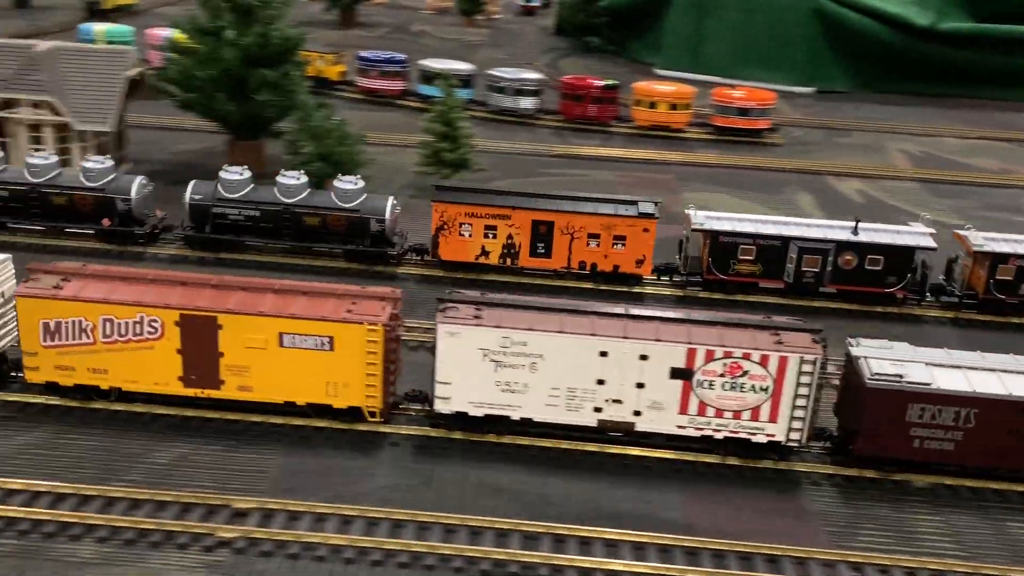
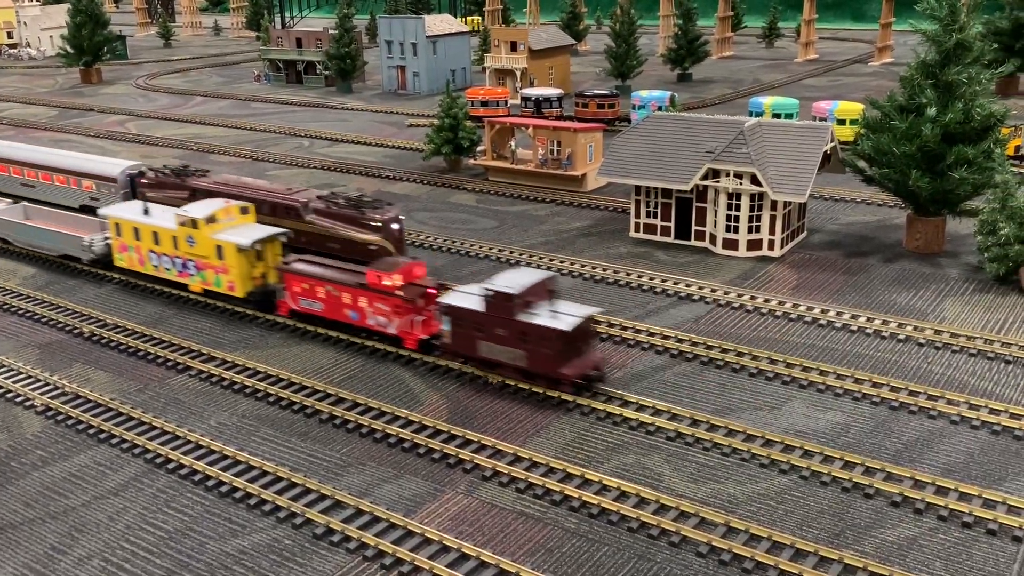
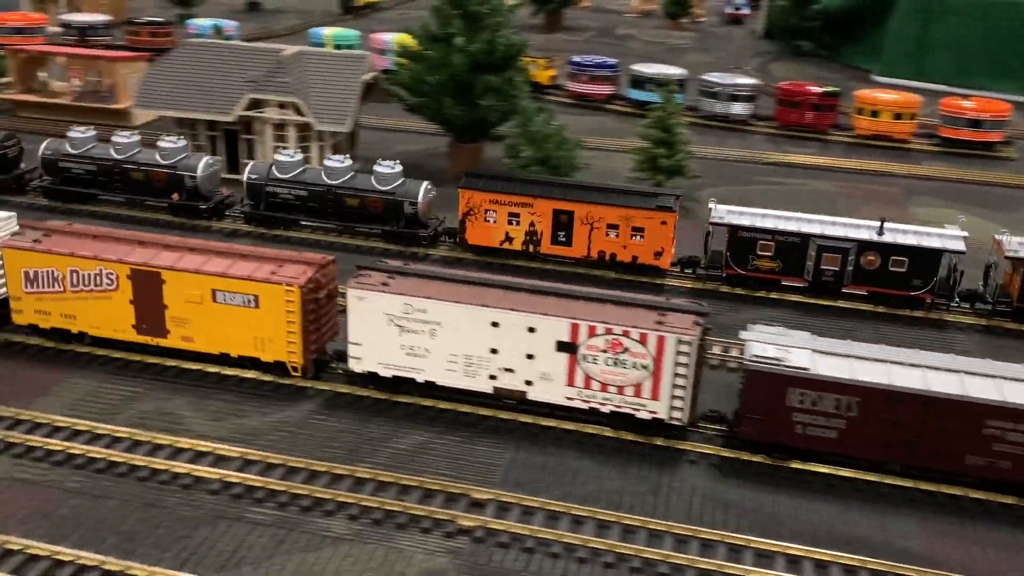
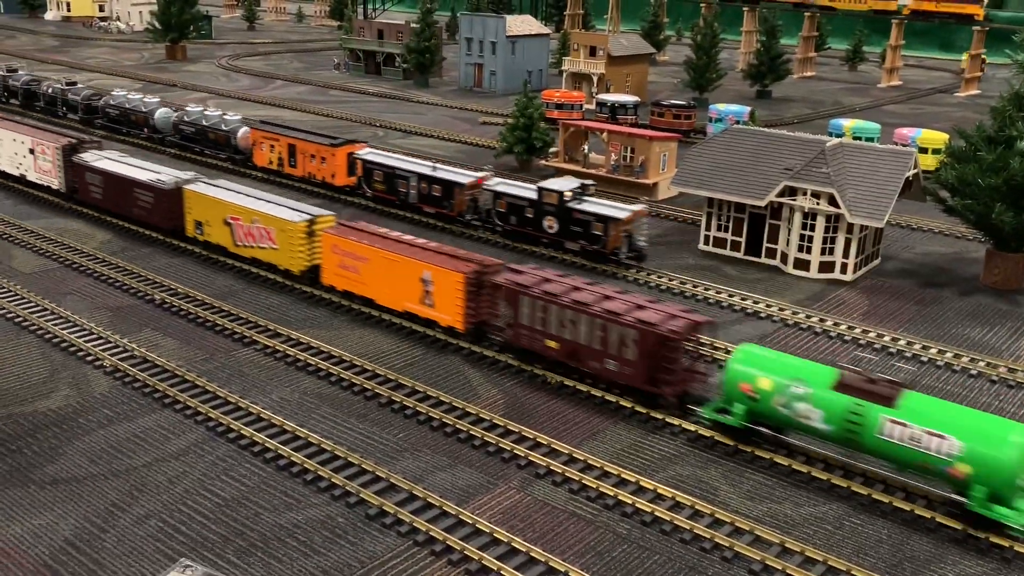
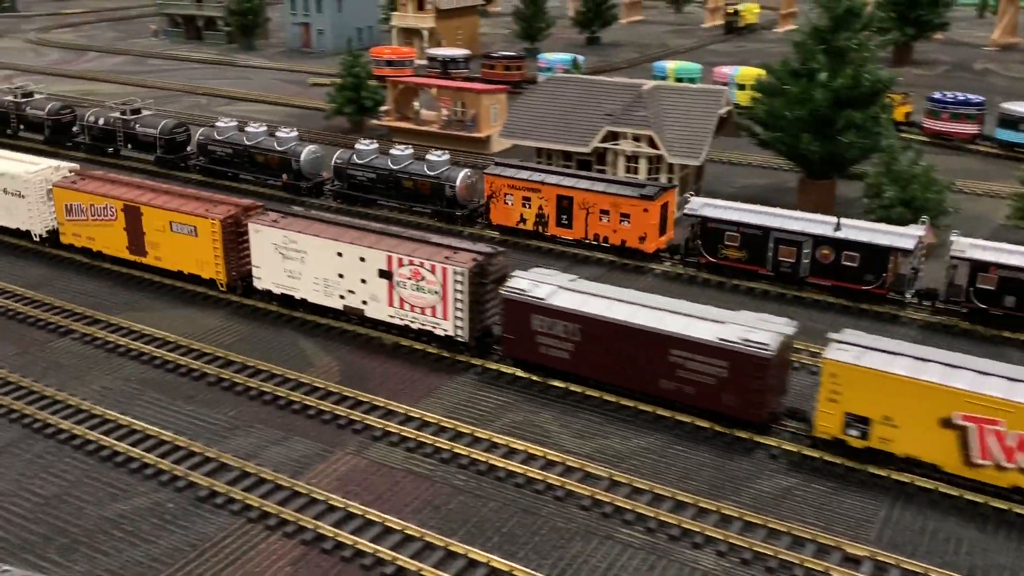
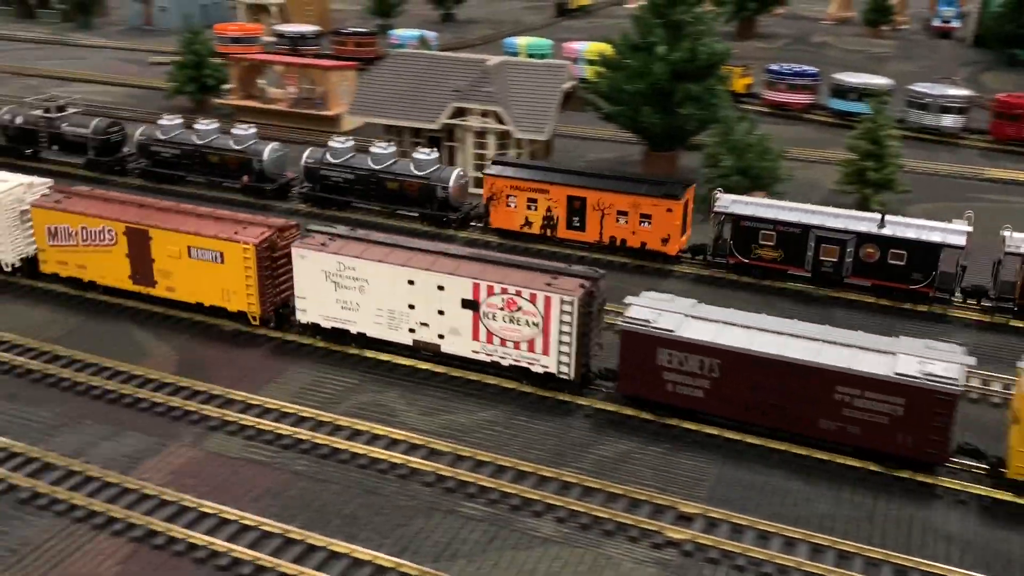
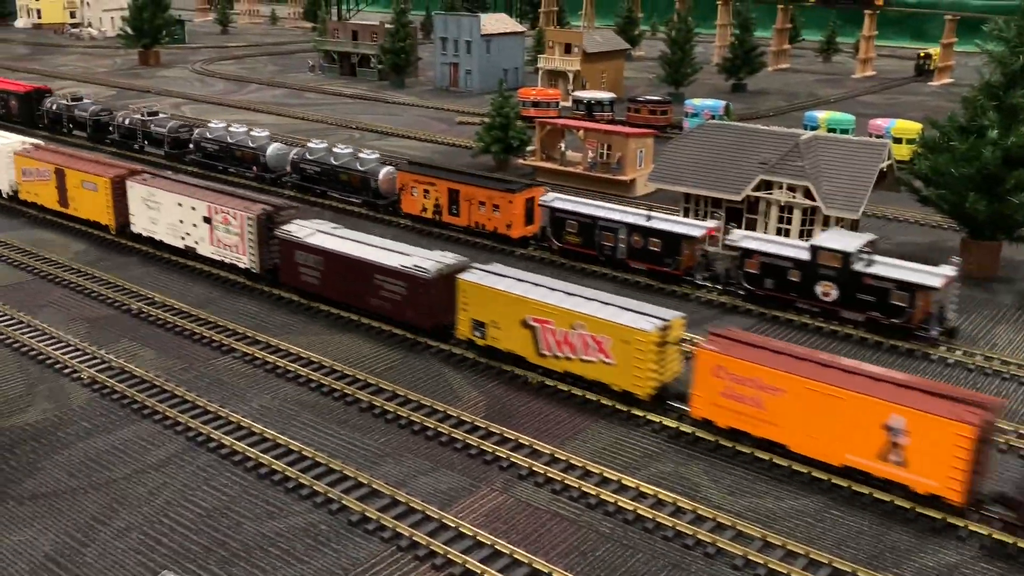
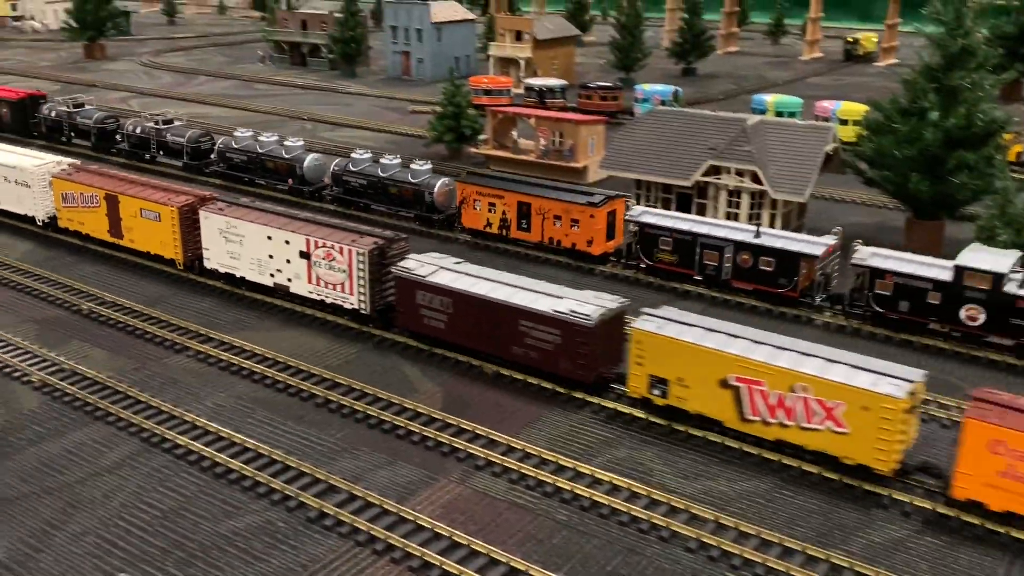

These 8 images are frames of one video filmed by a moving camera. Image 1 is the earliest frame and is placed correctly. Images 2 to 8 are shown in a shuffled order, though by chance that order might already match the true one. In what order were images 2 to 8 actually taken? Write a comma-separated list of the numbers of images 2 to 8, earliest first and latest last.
3, 6, 5, 8, 7, 4, 2
